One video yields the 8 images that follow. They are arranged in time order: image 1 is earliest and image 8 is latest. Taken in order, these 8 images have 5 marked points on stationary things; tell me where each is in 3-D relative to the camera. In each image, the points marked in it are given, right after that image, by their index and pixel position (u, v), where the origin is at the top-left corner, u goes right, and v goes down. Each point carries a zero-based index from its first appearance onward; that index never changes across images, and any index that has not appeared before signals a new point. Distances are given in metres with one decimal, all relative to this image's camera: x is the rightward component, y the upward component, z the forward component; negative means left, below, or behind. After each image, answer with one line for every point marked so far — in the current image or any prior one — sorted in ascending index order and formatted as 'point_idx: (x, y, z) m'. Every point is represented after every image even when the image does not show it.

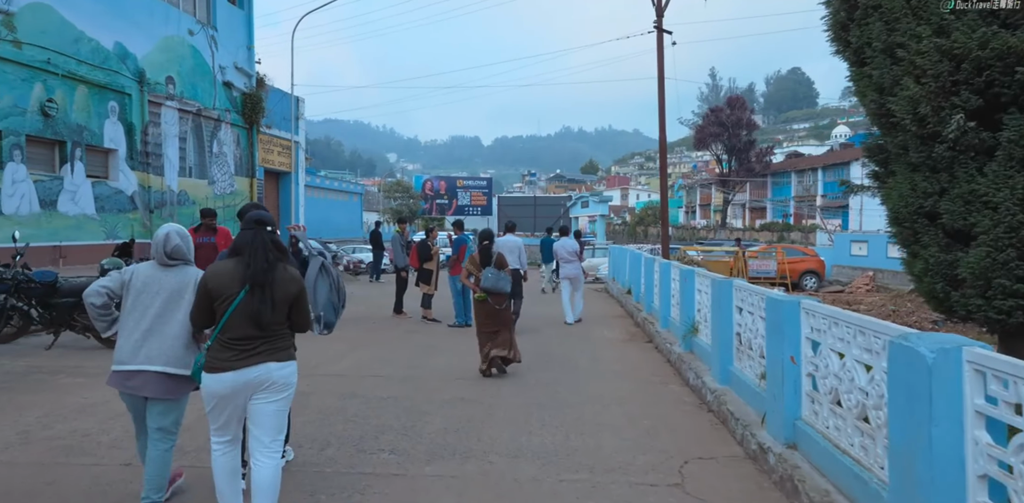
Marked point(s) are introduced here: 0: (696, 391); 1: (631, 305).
0: (+1.8, -1.4, +7.7) m
1: (+2.3, -1.1, +15.0) m
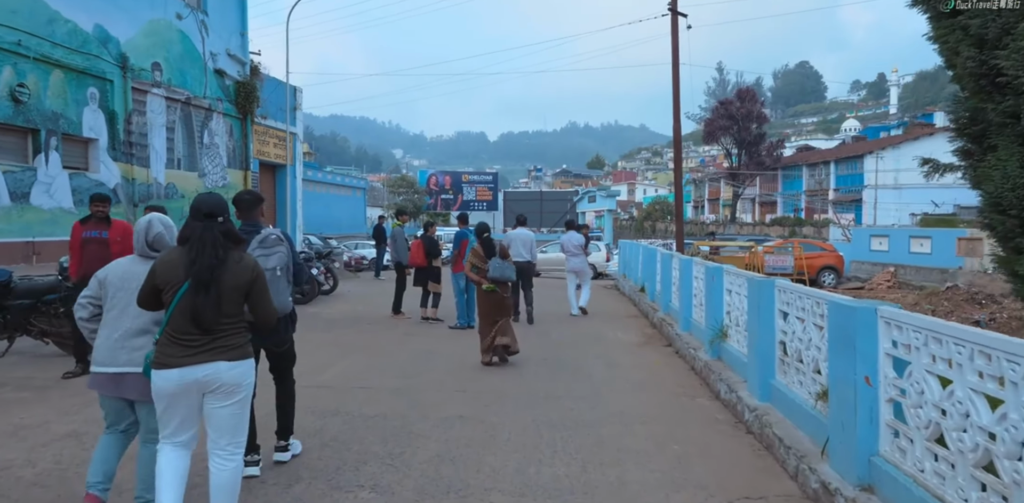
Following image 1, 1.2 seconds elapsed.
0: (+1.9, -1.4, +6.7) m
1: (+2.4, -1.0, +14.1) m
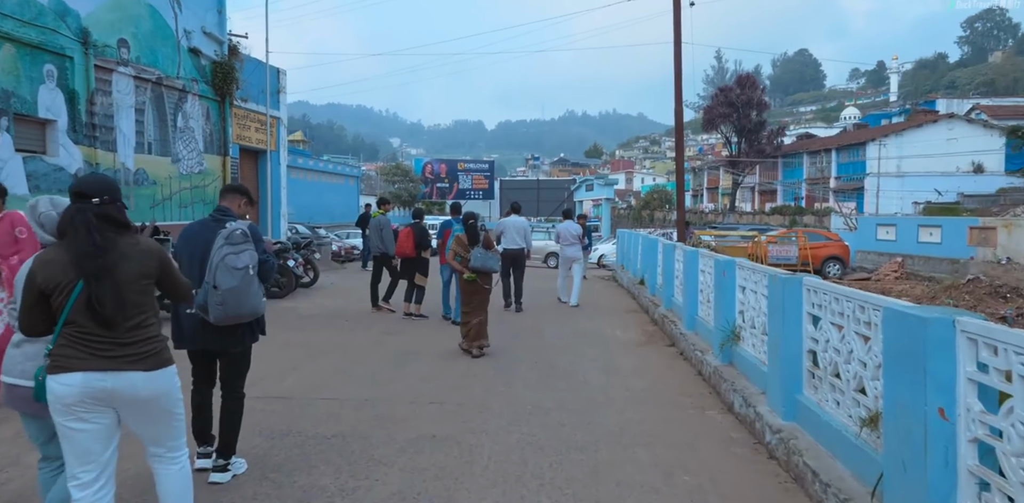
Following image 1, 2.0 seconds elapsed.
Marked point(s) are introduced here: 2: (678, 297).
0: (+1.8, -1.3, +5.8) m
1: (+2.3, -0.8, +13.2) m
2: (+2.3, -0.6, +10.7) m
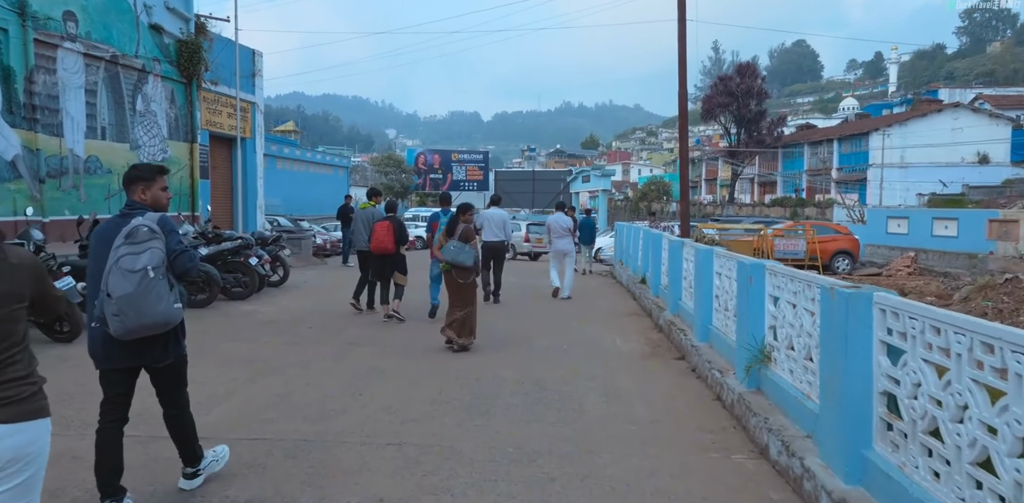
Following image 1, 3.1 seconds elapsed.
0: (+1.6, -1.3, +4.5) m
1: (+2.1, -0.8, +11.8) m
2: (+2.1, -0.6, +9.4) m
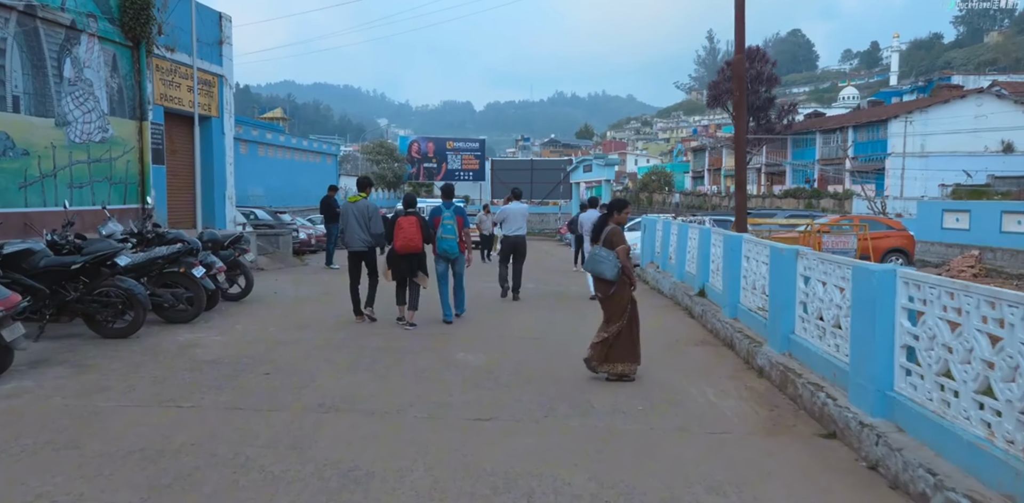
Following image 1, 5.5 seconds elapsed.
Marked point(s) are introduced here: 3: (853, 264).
0: (+2.0, -1.5, +1.6) m
1: (+2.5, -0.8, +8.9) m
2: (+2.5, -0.7, +6.5) m
3: (+2.5, -0.1, +5.7) m
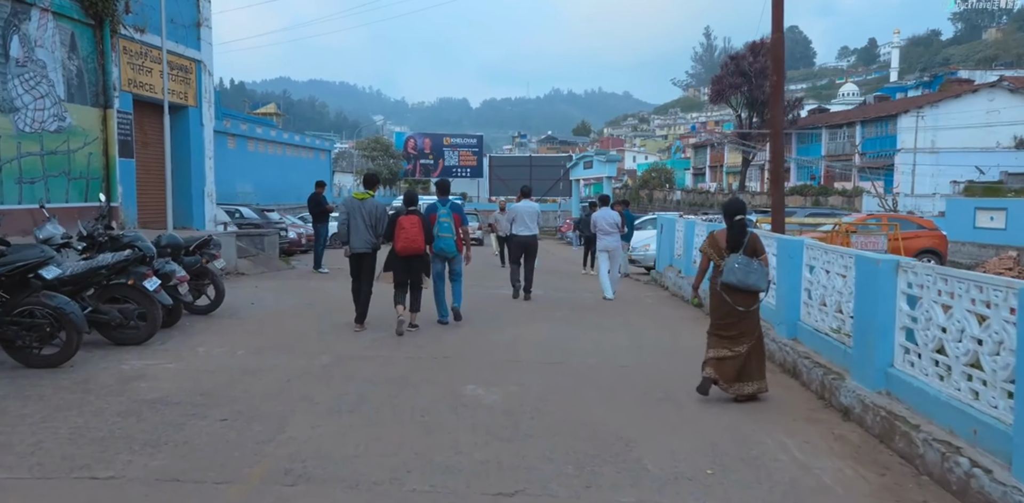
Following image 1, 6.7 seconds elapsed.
0: (+2.2, -1.6, +0.1) m
1: (+2.6, -0.9, +7.5) m
2: (+2.7, -0.8, +5.0) m
3: (+2.7, -0.2, +4.2) m
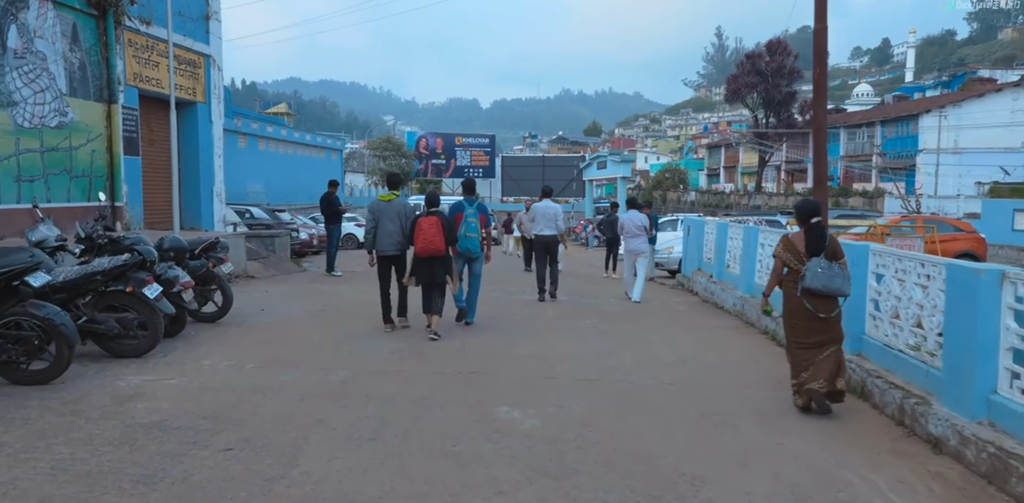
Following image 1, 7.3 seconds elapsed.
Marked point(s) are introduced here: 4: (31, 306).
0: (+2.5, -1.7, -0.6) m
1: (+2.9, -1.0, +6.7) m
2: (+3.0, -0.9, +4.3) m
3: (+2.9, -0.2, +3.5) m
4: (-3.7, -0.4, +5.9) m
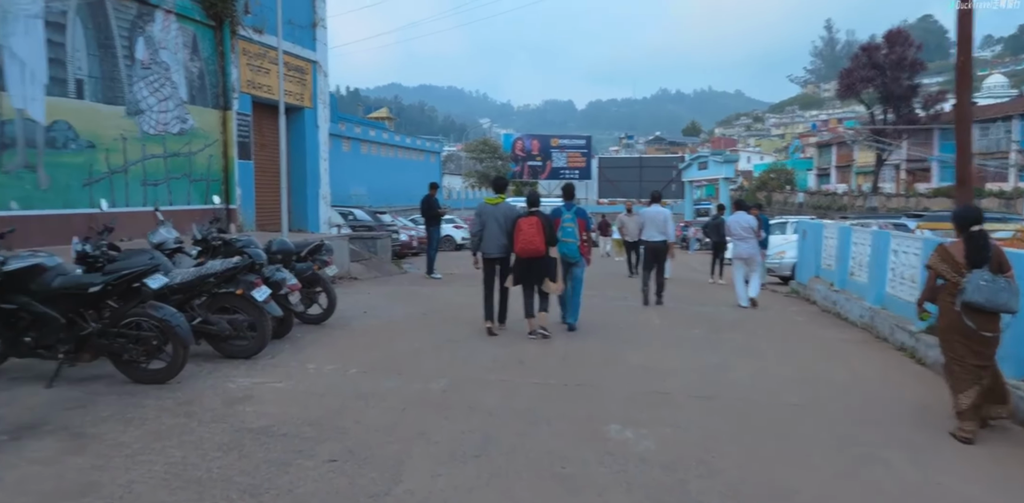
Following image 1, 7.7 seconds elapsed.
0: (+2.4, -1.7, -1.2) m
1: (+3.8, -1.0, +6.1) m
2: (+3.6, -0.9, +3.6) m
3: (+3.4, -0.3, +2.8) m
4: (-2.8, -0.4, +6.0) m
